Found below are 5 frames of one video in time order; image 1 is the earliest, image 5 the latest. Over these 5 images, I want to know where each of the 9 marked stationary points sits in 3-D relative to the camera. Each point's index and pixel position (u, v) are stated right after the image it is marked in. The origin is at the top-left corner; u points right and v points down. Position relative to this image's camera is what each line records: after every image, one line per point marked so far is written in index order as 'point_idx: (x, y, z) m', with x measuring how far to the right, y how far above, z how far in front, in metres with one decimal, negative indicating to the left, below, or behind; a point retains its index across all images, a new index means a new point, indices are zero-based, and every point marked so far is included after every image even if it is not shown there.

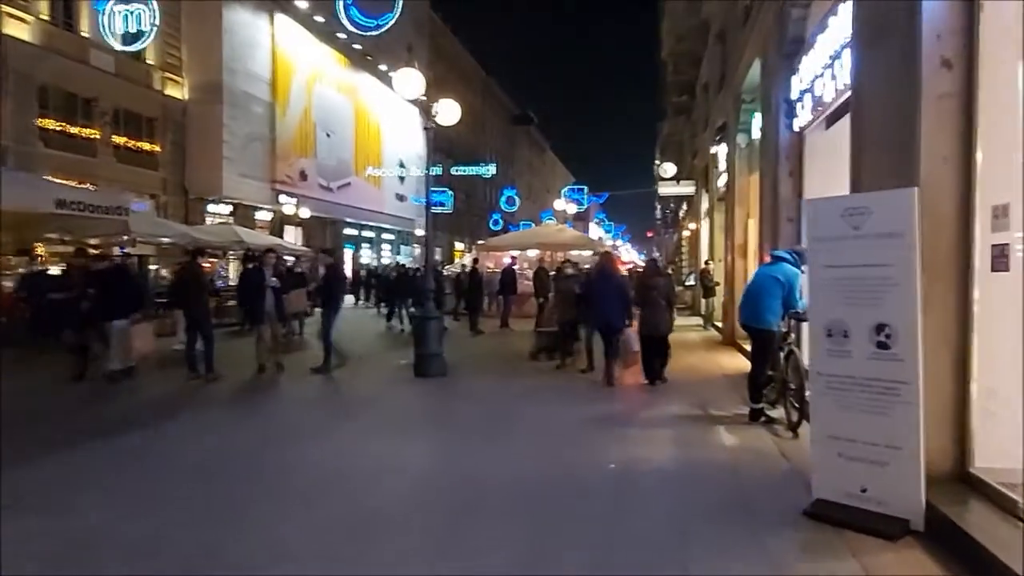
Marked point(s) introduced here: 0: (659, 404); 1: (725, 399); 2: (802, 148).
0: (+2.1, -1.7, +10.0) m
1: (+3.2, -1.6, +10.3) m
2: (+4.5, +2.2, +10.8) m
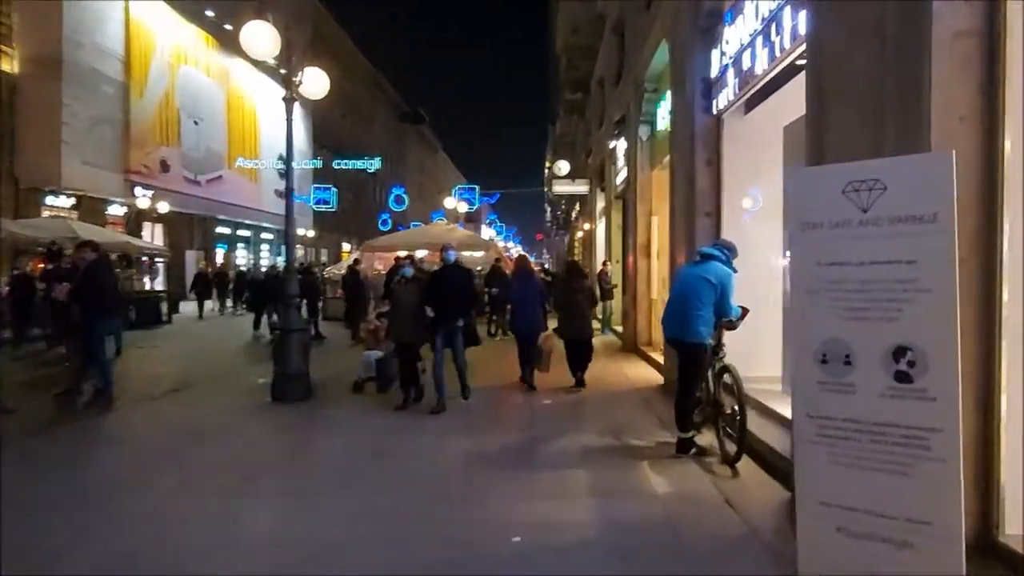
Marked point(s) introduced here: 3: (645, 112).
0: (+0.7, -1.7, +8.4) m
1: (+1.7, -1.7, +8.9) m
2: (+2.9, +2.1, +9.6) m
3: (+2.9, +3.9, +15.2) m
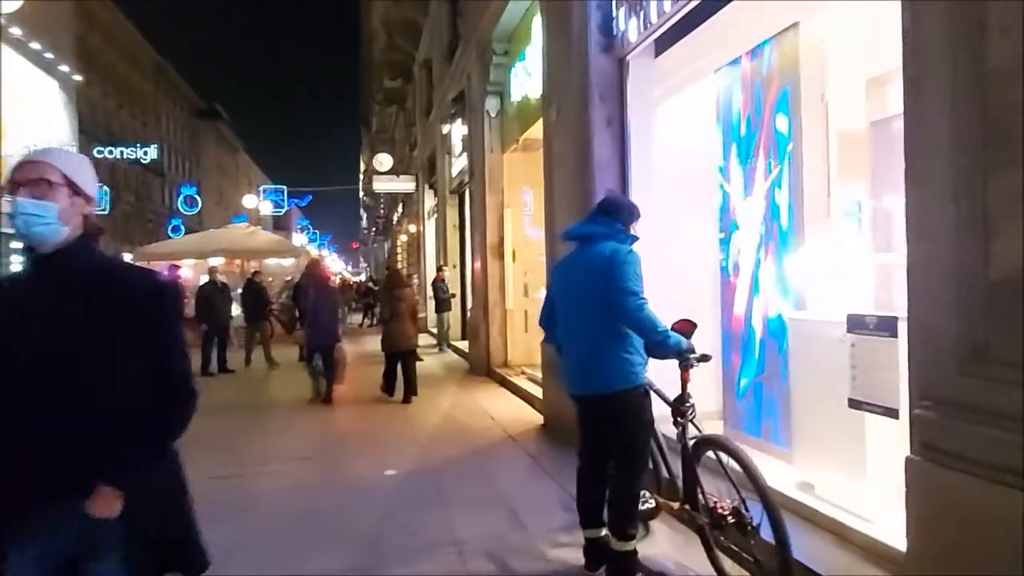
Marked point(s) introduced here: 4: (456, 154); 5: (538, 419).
0: (-0.6, -1.8, +5.2) m
1: (+0.2, -1.8, +6.0) m
2: (+1.1, +2.1, +7.0) m
3: (-0.3, +3.7, +12.4) m
4: (-1.3, +3.2, +16.6) m
5: (+0.3, -1.7, +9.0) m
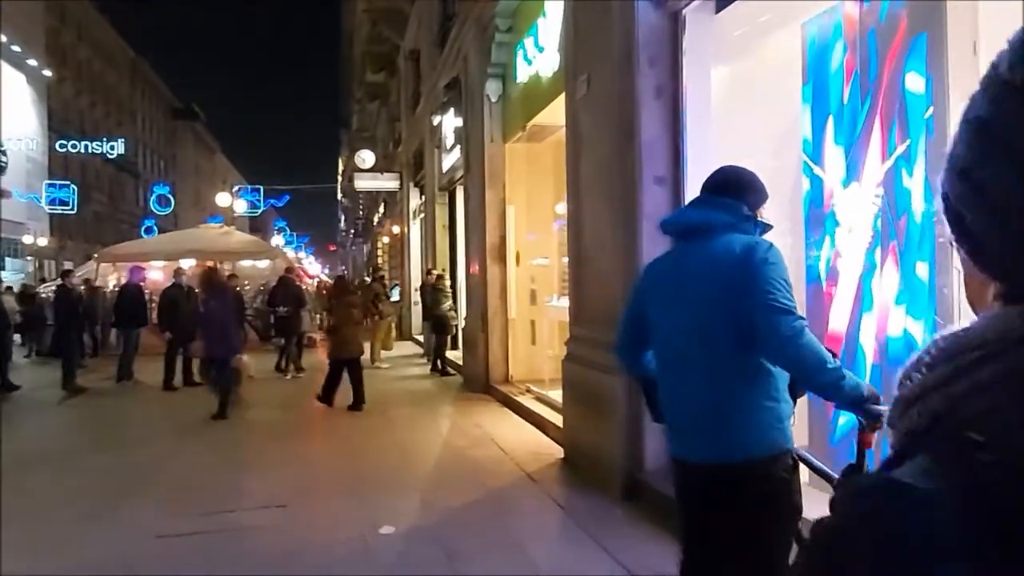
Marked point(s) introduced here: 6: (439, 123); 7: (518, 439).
0: (-0.3, -1.9, +3.8) m
1: (+0.5, -1.8, +4.6) m
2: (+1.3, +2.0, +5.7) m
3: (-0.3, +3.6, +11.0) m
4: (-1.4, +3.1, +15.2) m
5: (+0.4, -1.8, +7.7) m
6: (-1.6, +3.8, +16.0) m
7: (0.0, -1.8, +8.2) m
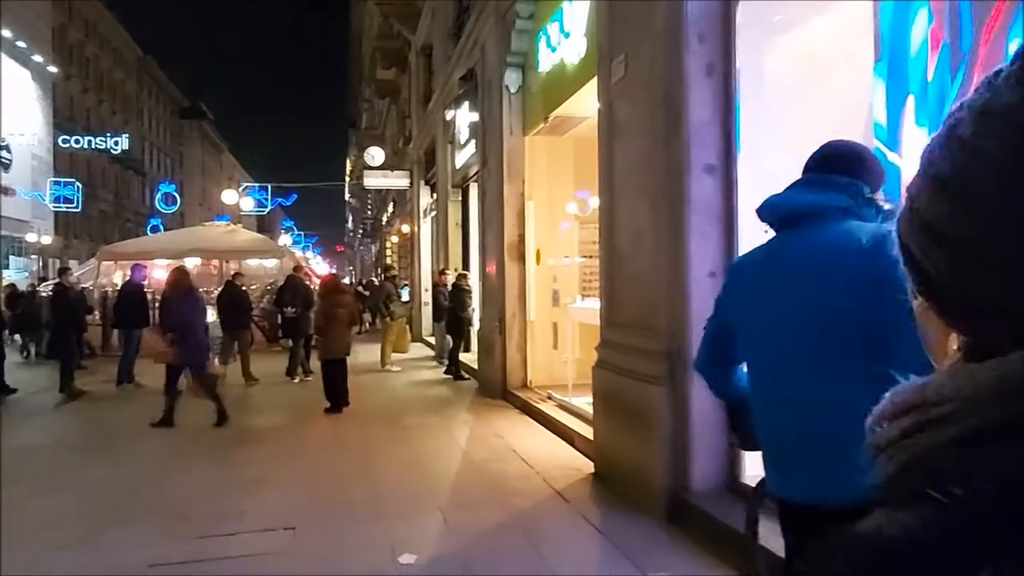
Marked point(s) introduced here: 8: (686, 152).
0: (-0.1, -1.9, +3.3) m
1: (+0.7, -1.9, +4.1) m
2: (+1.6, +2.0, +5.1) m
3: (0.0, +3.6, +10.5) m
4: (-1.0, +3.1, +14.7) m
5: (+0.7, -1.8, +7.1) m
6: (-1.3, +3.8, +15.5) m
7: (+0.3, -1.8, +7.6) m
8: (+1.3, +1.0, +5.1) m
